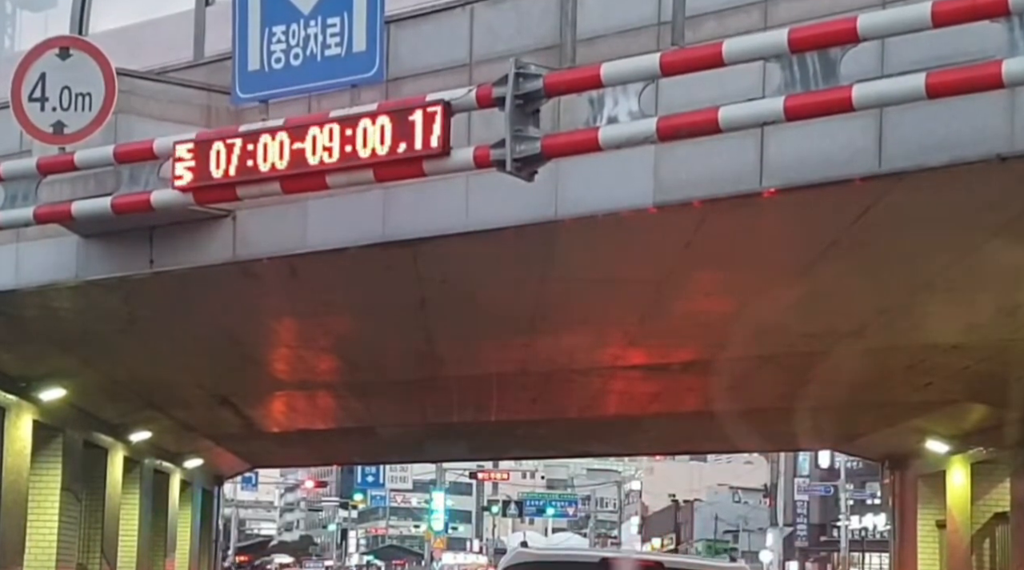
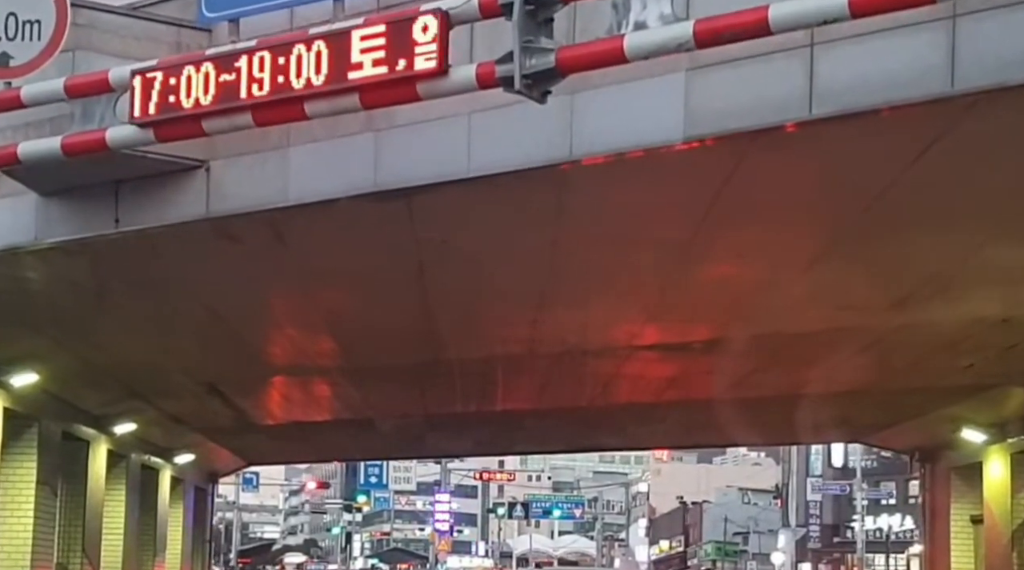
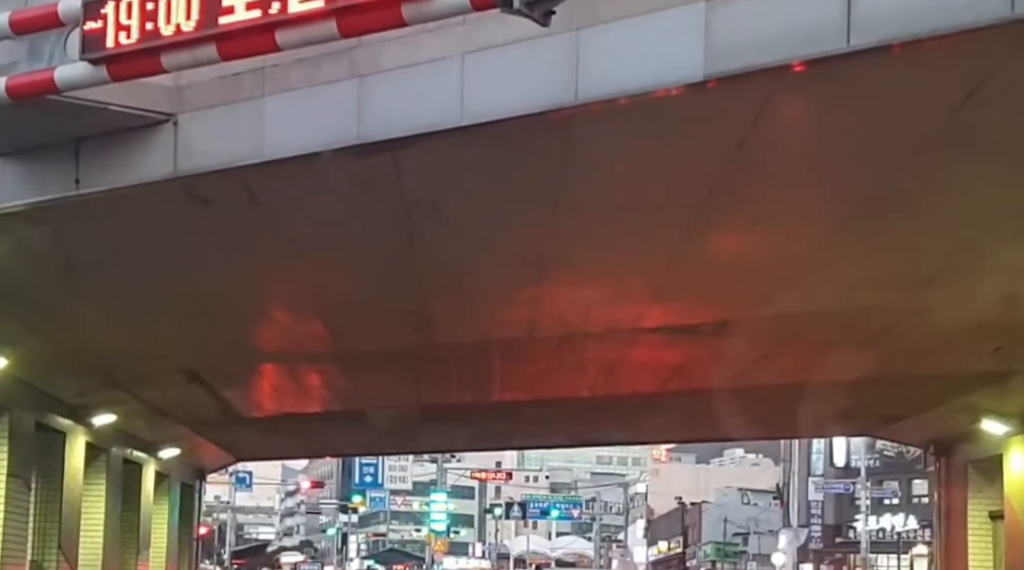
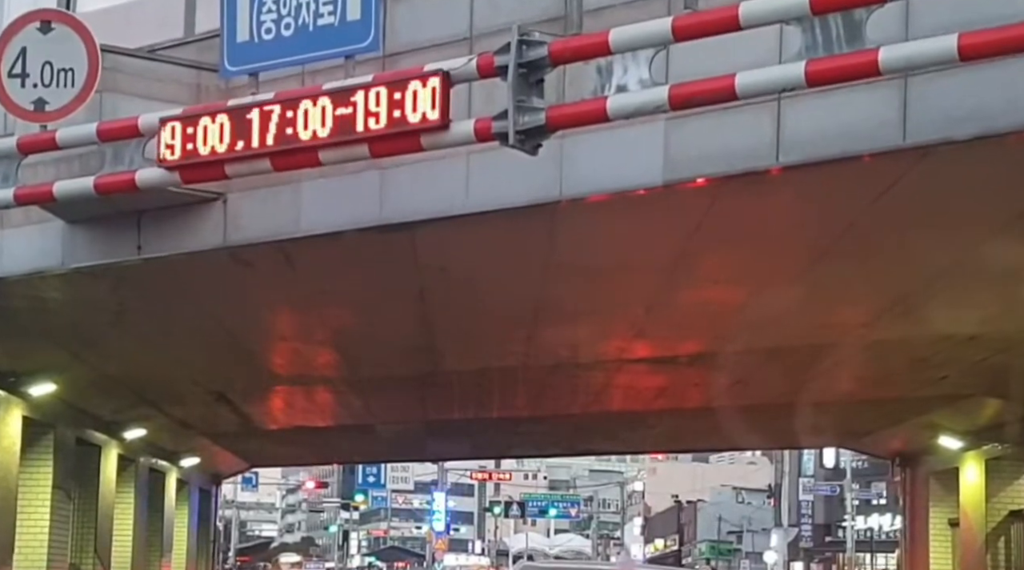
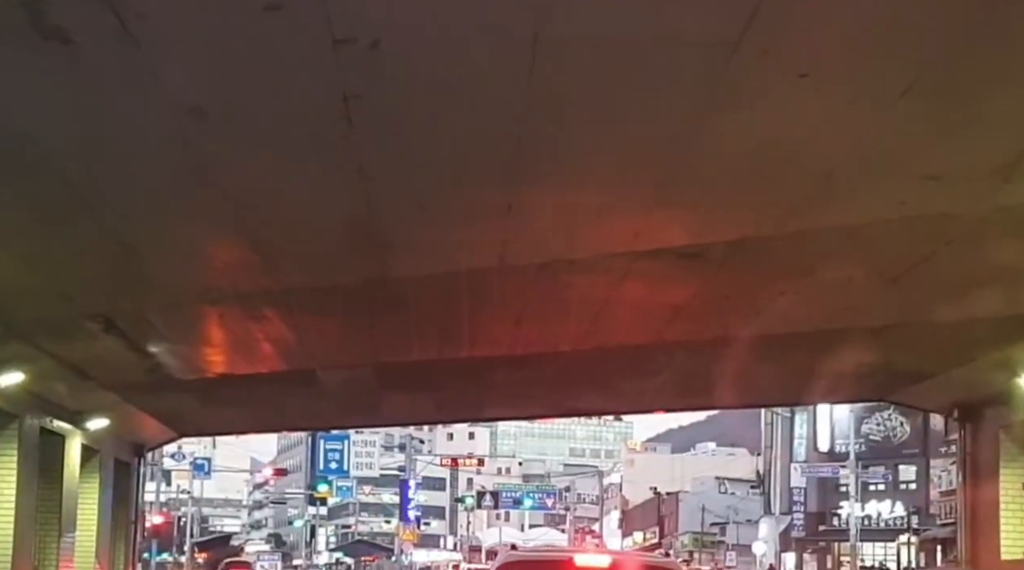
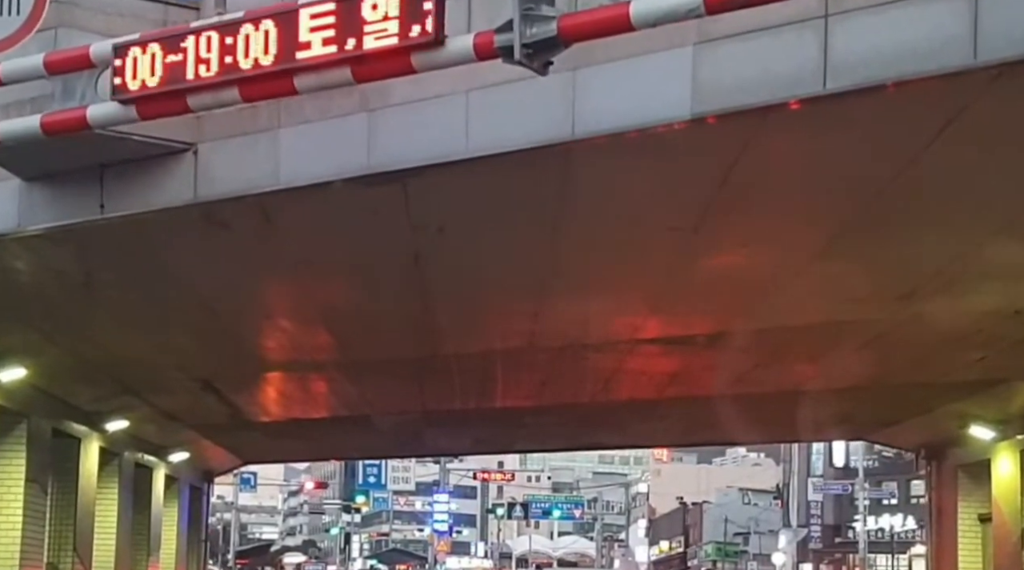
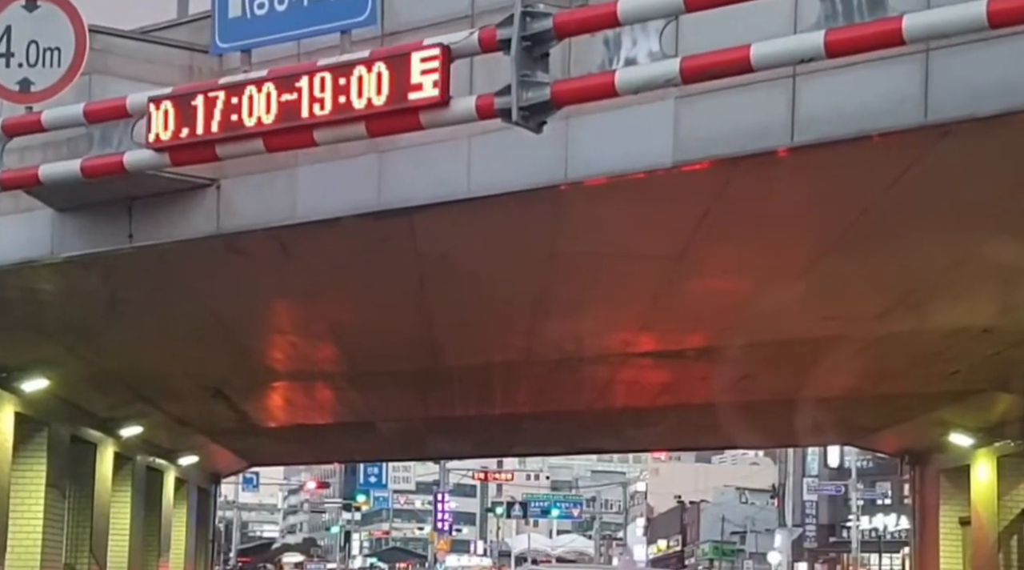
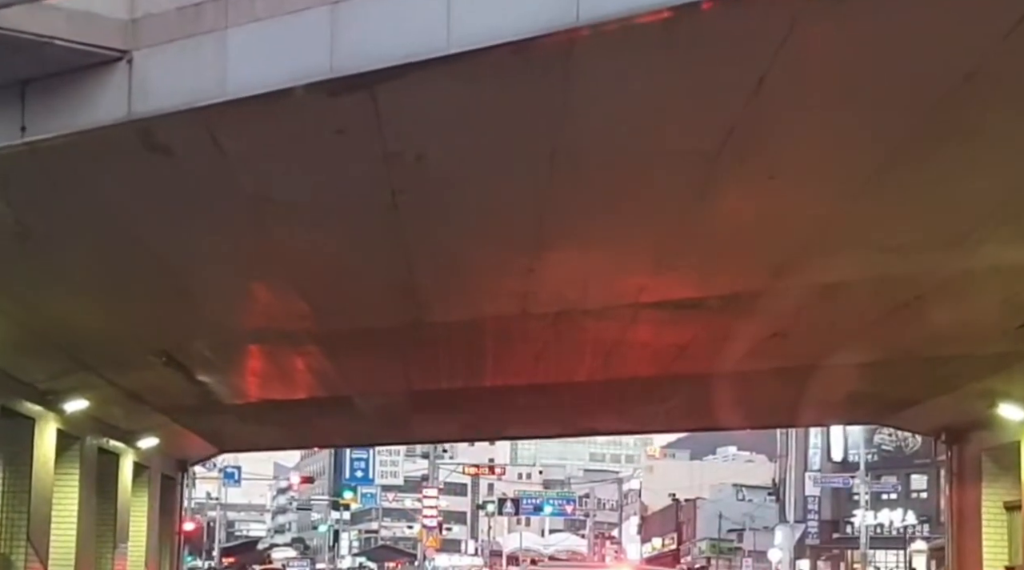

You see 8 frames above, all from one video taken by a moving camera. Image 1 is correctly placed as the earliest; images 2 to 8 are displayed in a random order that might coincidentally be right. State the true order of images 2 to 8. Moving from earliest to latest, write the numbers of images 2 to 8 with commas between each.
4, 7, 2, 6, 3, 8, 5
